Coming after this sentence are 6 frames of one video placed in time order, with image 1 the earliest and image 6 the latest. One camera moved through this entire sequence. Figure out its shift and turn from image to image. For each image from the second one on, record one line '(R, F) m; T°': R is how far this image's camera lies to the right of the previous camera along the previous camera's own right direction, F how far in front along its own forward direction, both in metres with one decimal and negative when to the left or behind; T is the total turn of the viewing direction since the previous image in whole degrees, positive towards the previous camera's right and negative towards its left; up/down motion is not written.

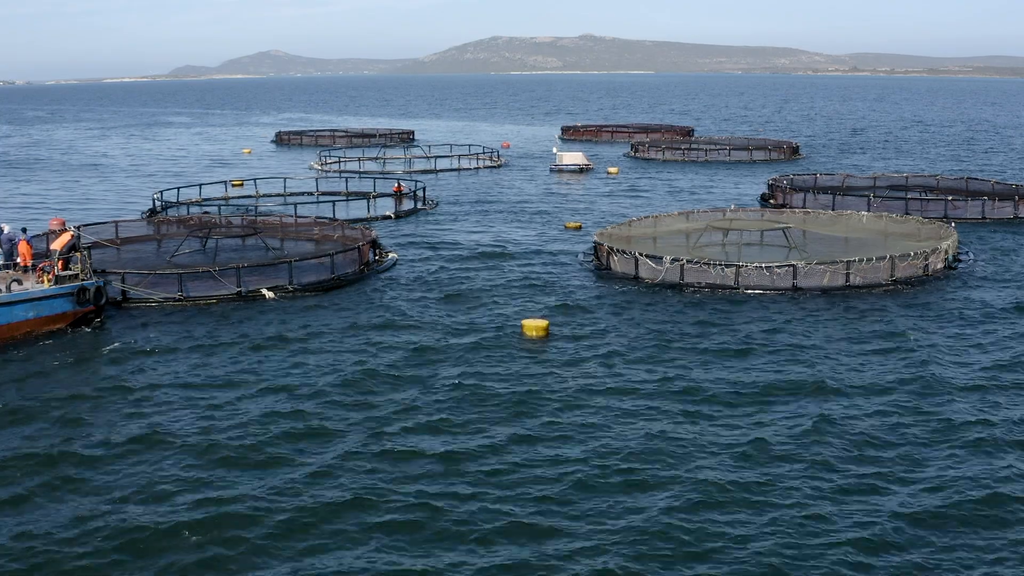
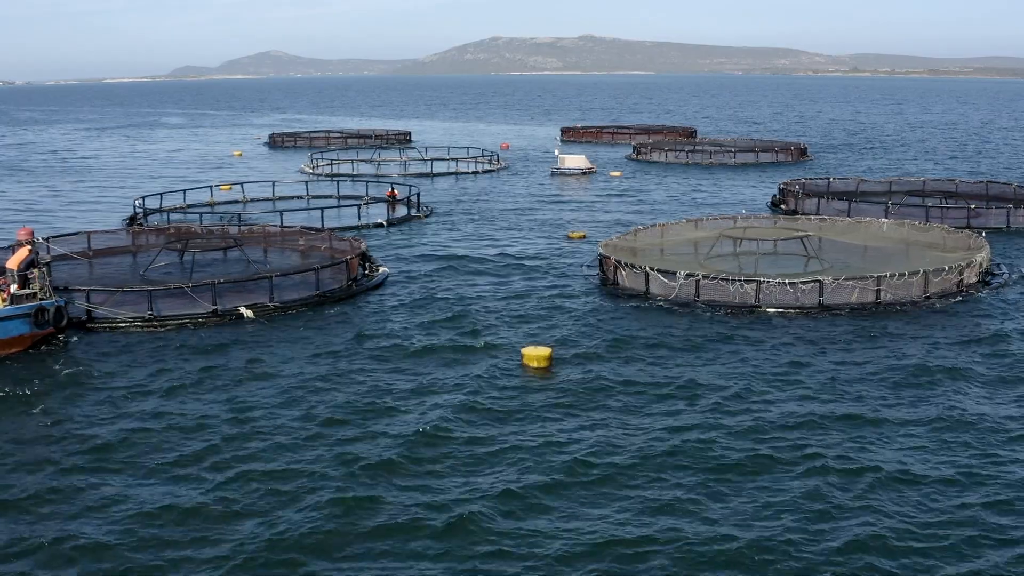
(0.0, +3.1) m; 0°
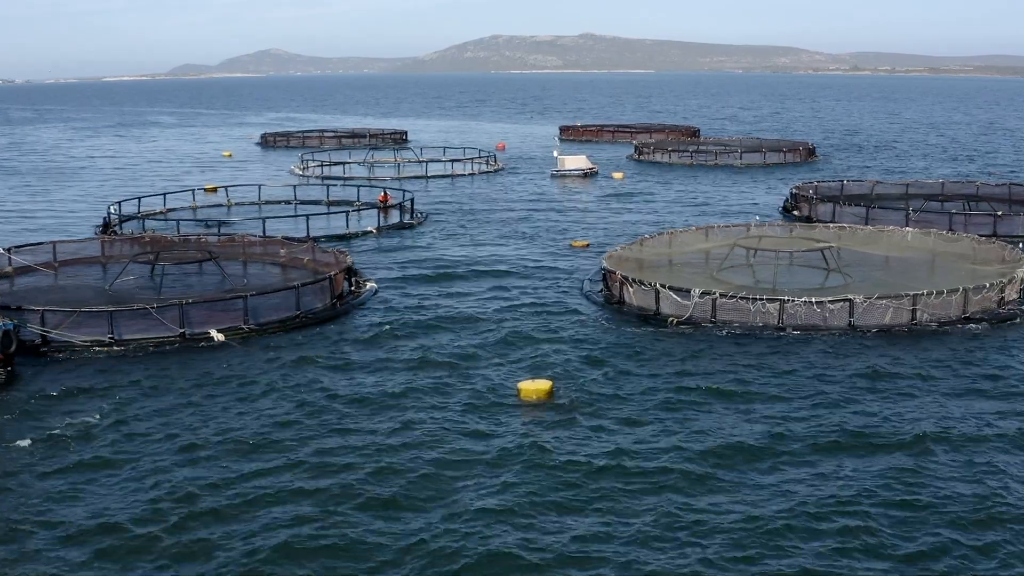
(+0.1, +3.3) m; 0°
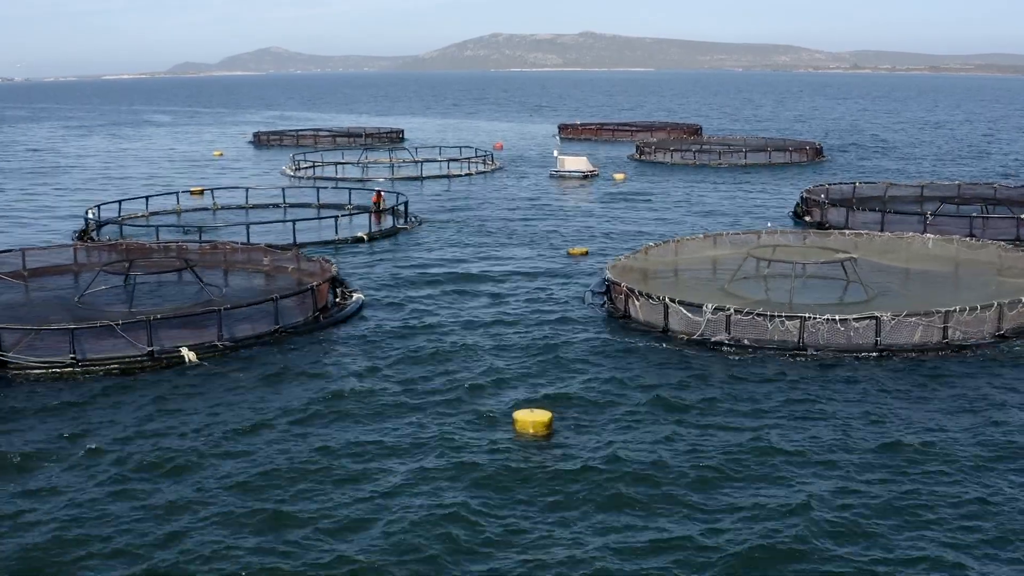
(+0.1, +2.6) m; 0°
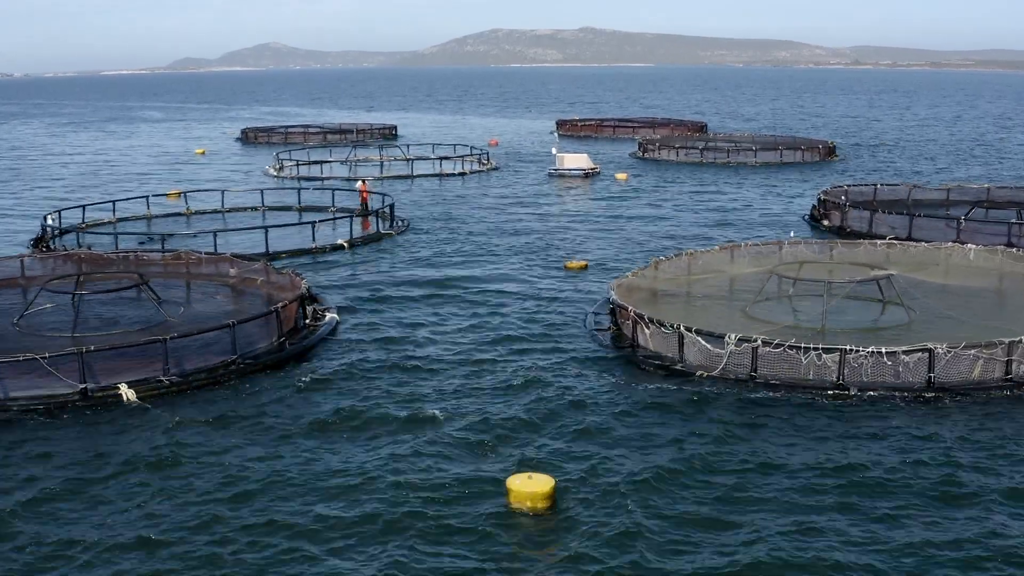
(+0.2, +4.2) m; 0°
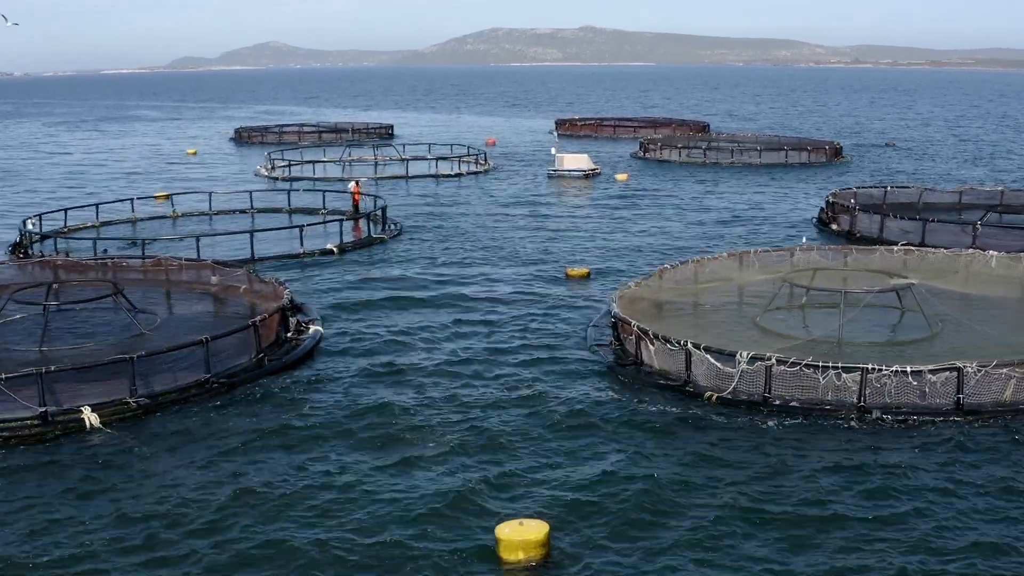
(+0.1, +1.9) m; 0°
